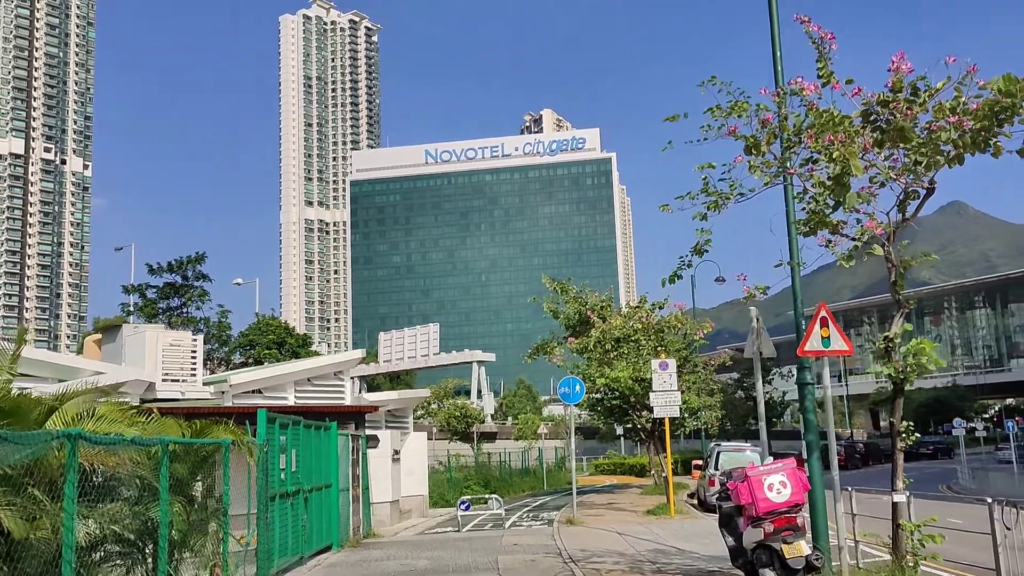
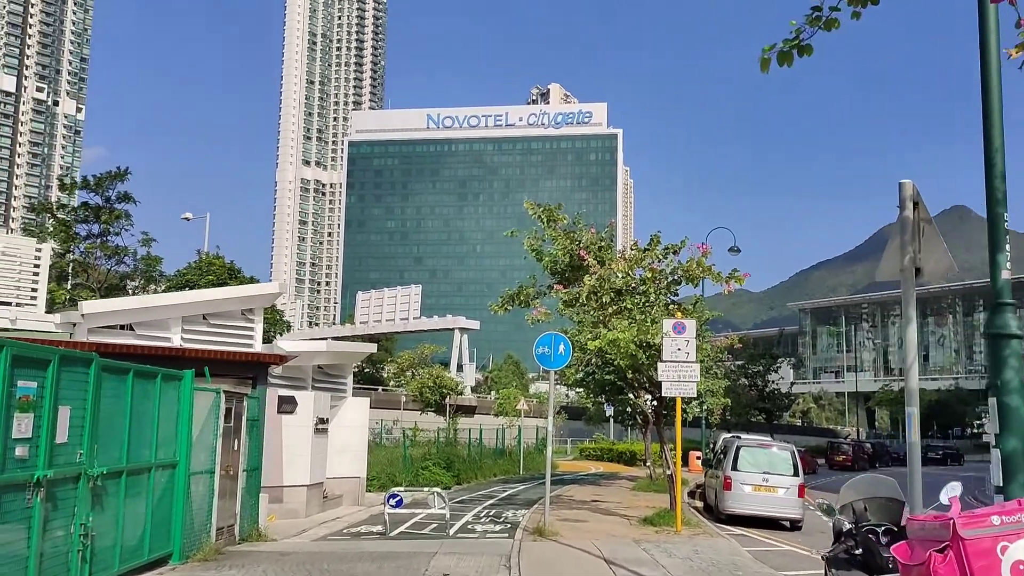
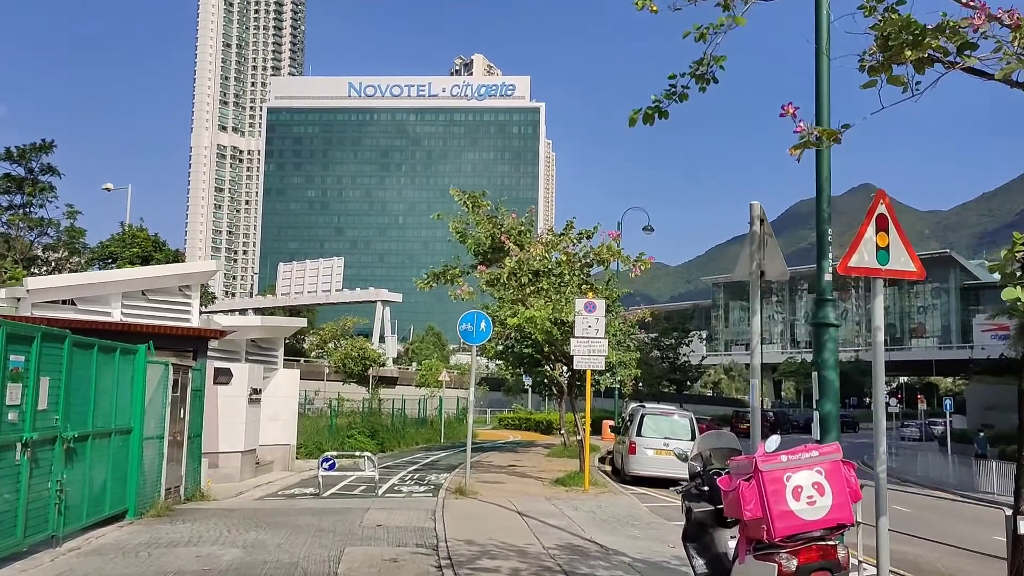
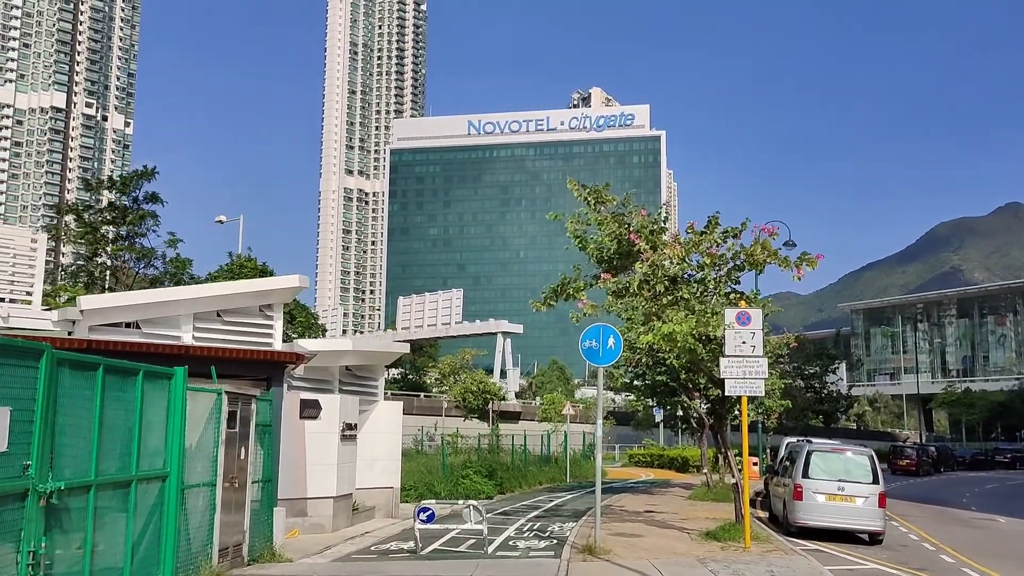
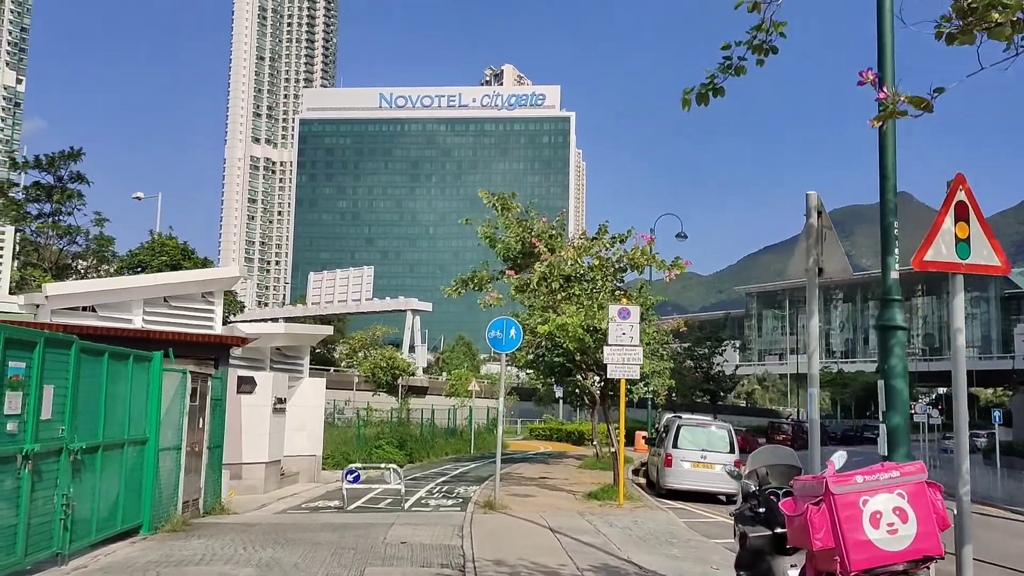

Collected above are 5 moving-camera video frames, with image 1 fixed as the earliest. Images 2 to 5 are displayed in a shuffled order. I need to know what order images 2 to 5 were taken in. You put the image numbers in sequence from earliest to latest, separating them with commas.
3, 5, 2, 4
